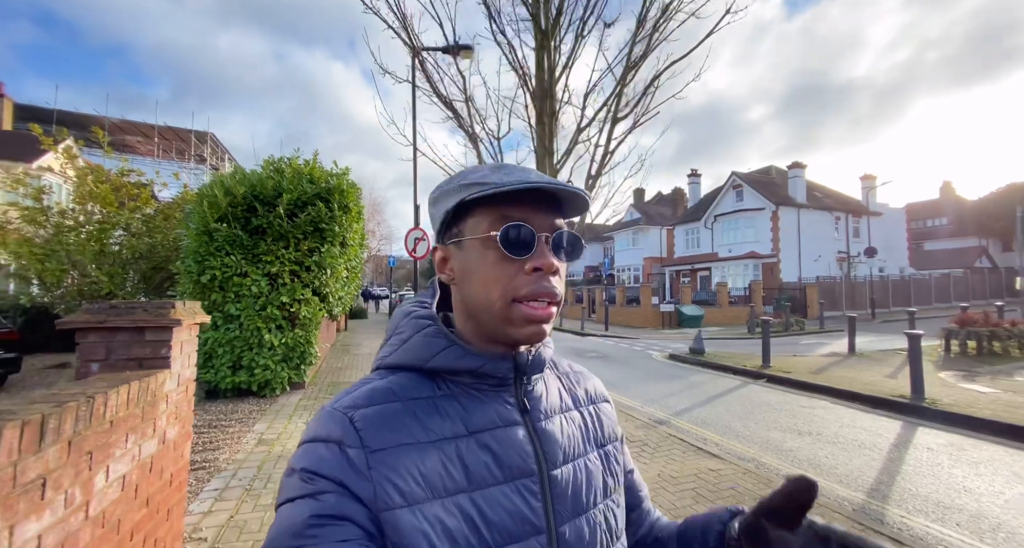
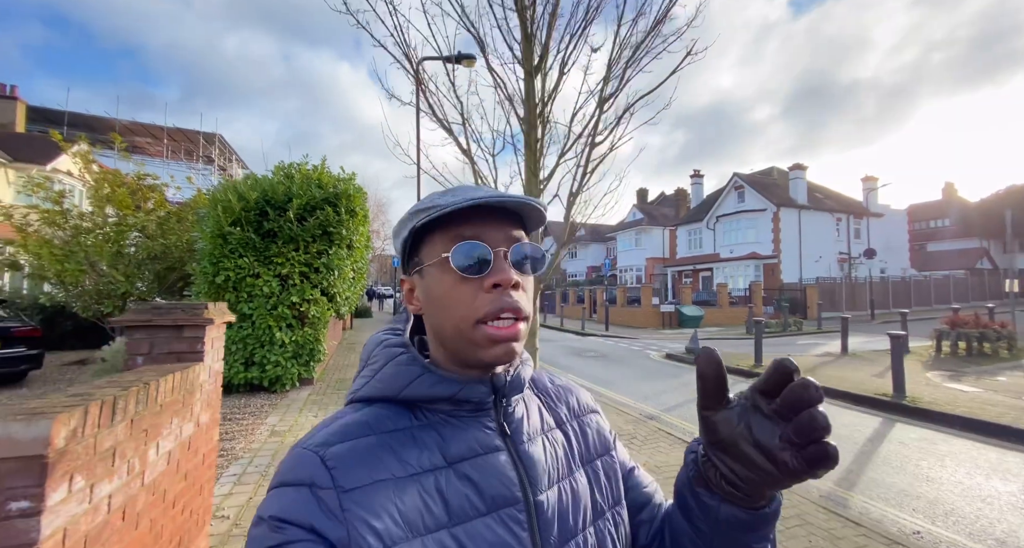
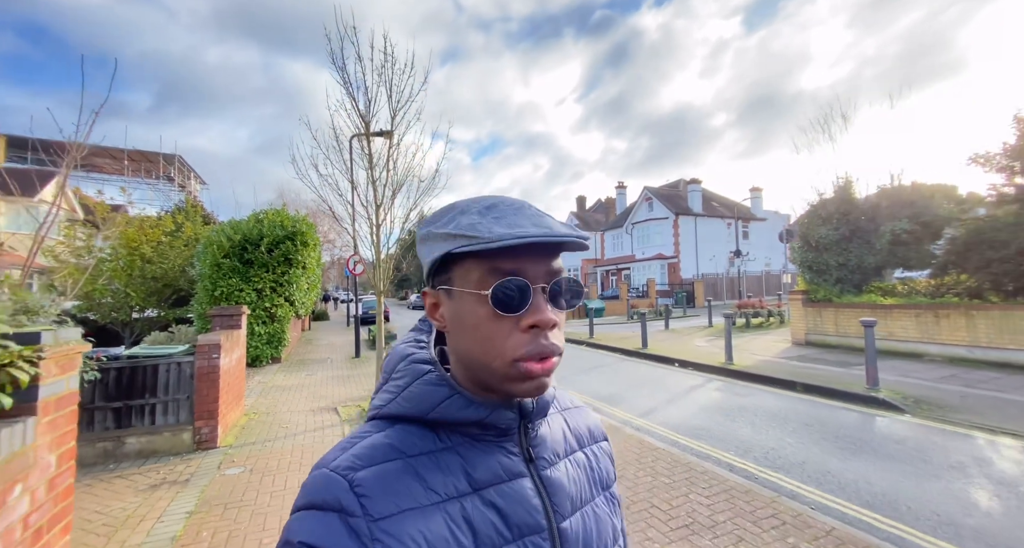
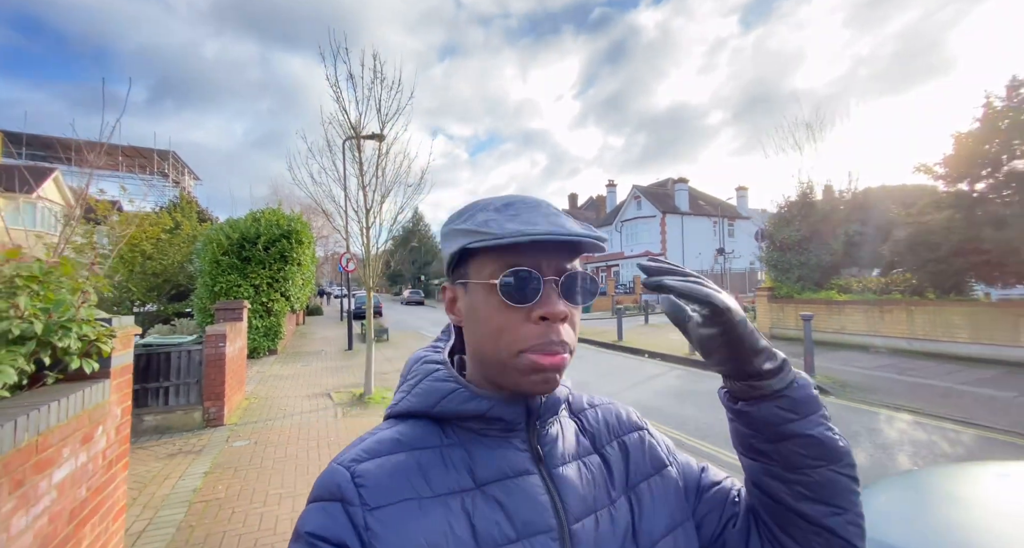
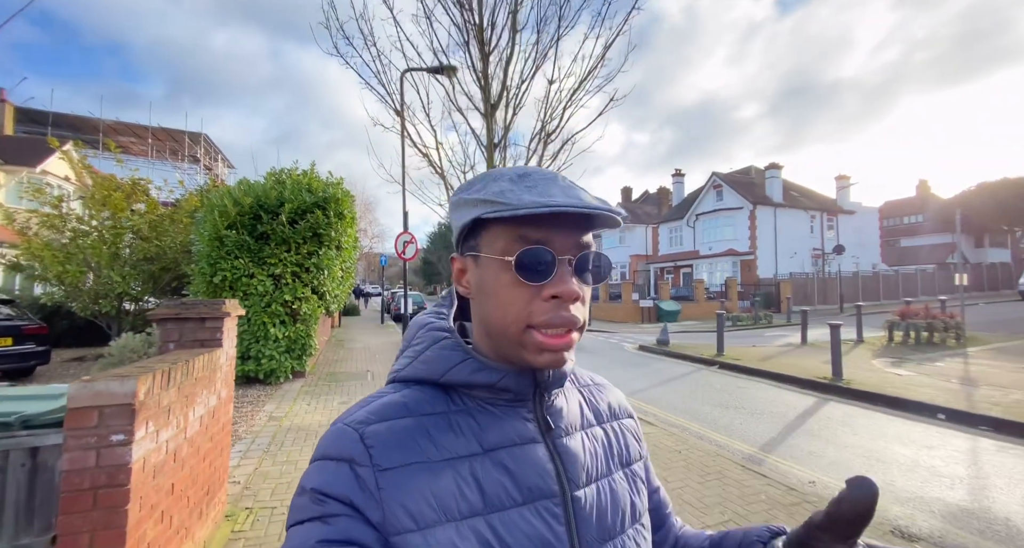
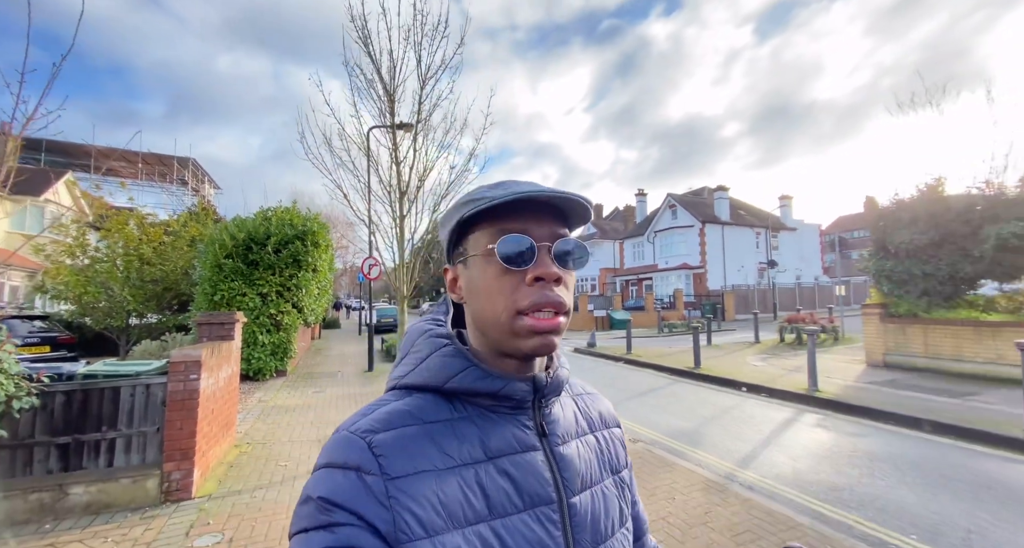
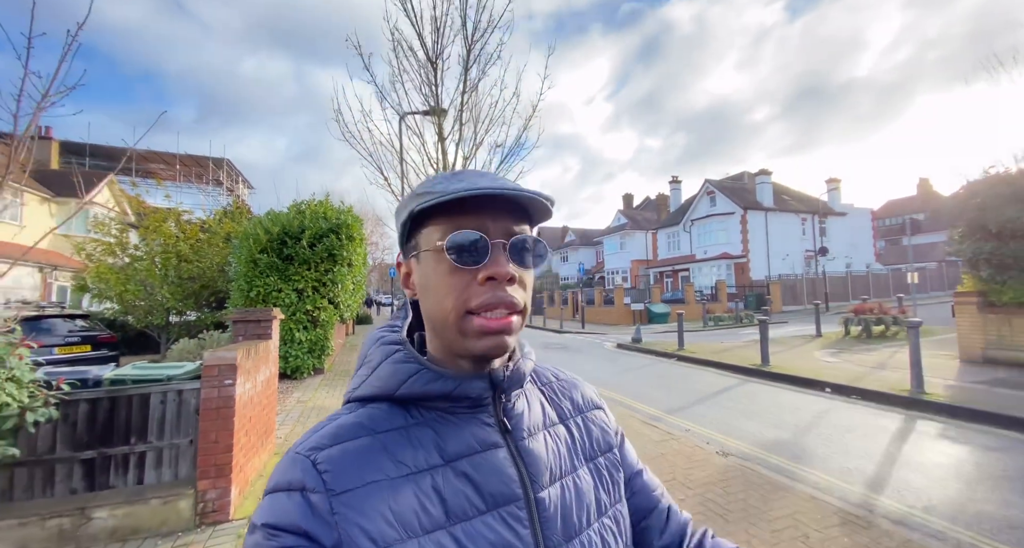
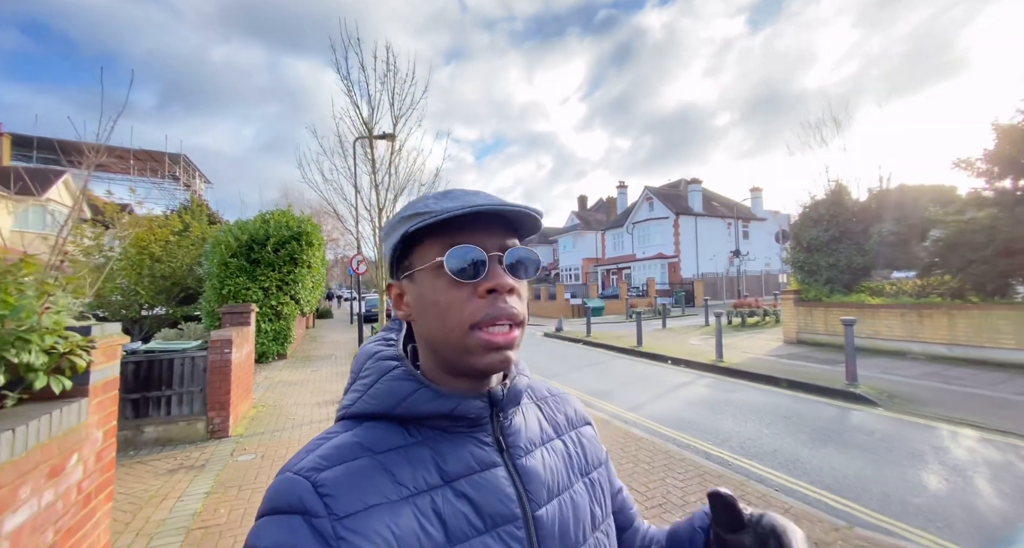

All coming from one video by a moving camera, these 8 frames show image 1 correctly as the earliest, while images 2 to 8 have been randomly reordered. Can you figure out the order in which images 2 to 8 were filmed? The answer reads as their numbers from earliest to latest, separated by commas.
2, 5, 7, 6, 3, 8, 4
